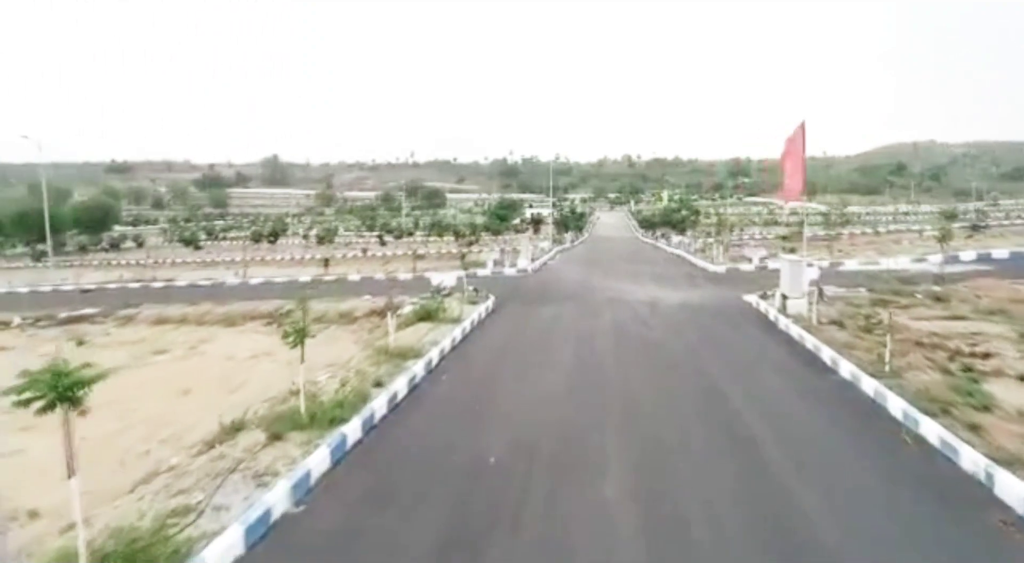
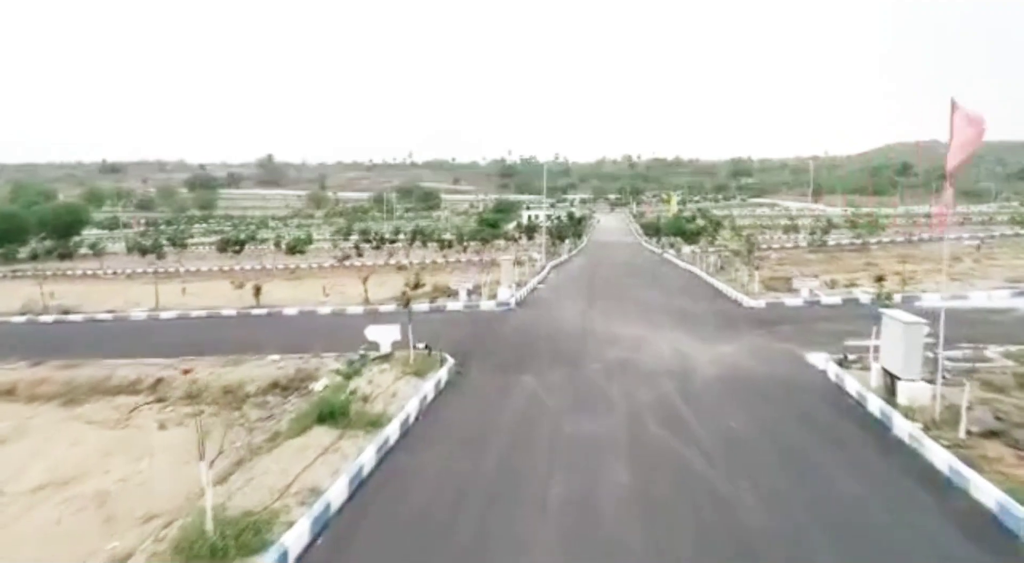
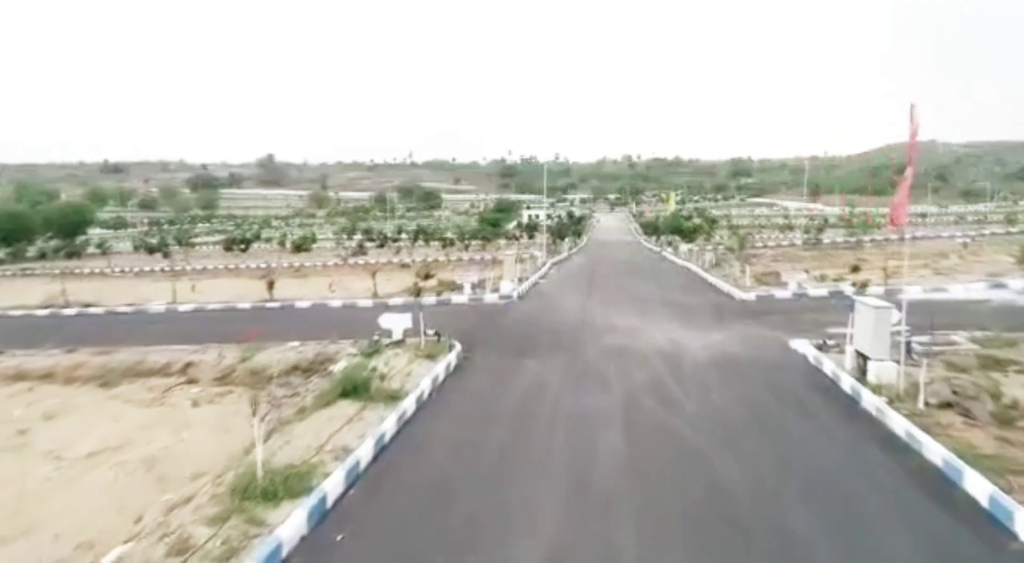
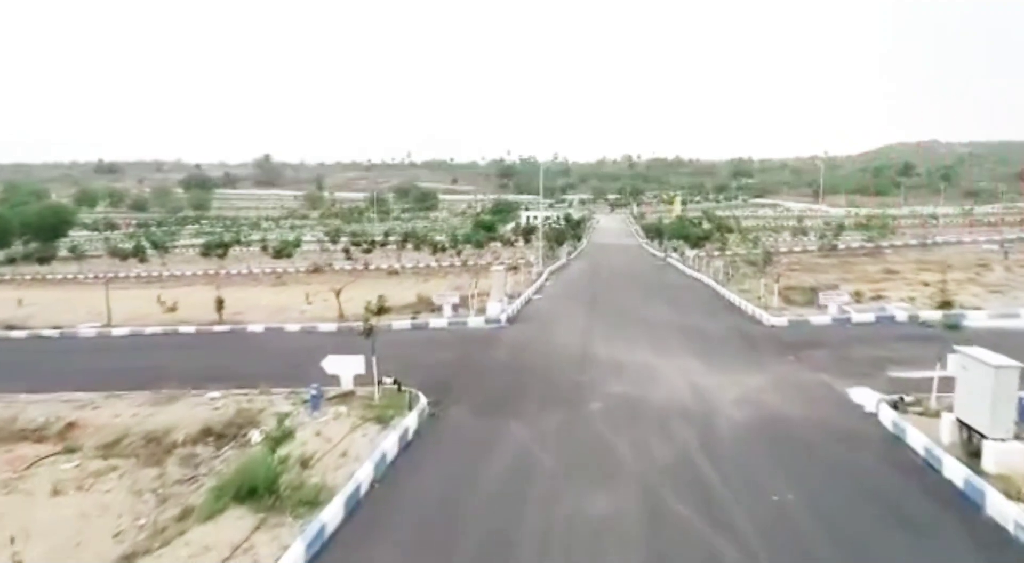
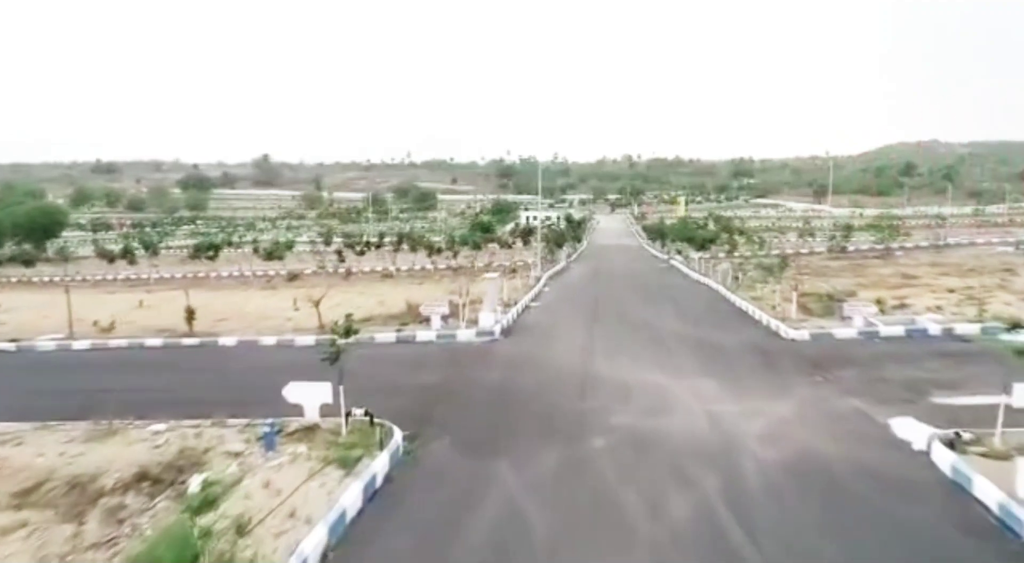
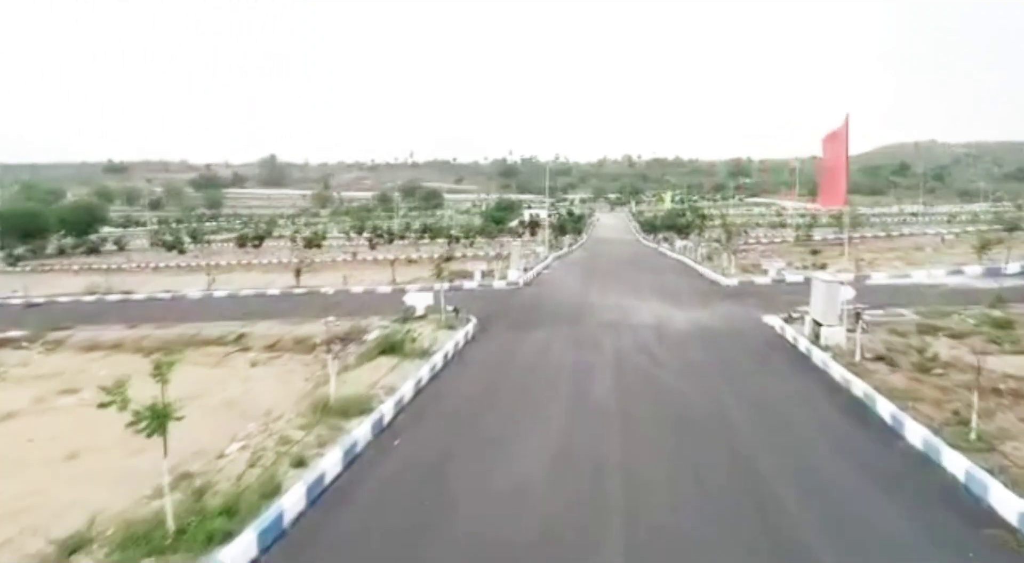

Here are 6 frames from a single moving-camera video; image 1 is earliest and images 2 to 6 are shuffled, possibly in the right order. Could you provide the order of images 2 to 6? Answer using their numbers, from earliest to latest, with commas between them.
6, 3, 2, 4, 5
